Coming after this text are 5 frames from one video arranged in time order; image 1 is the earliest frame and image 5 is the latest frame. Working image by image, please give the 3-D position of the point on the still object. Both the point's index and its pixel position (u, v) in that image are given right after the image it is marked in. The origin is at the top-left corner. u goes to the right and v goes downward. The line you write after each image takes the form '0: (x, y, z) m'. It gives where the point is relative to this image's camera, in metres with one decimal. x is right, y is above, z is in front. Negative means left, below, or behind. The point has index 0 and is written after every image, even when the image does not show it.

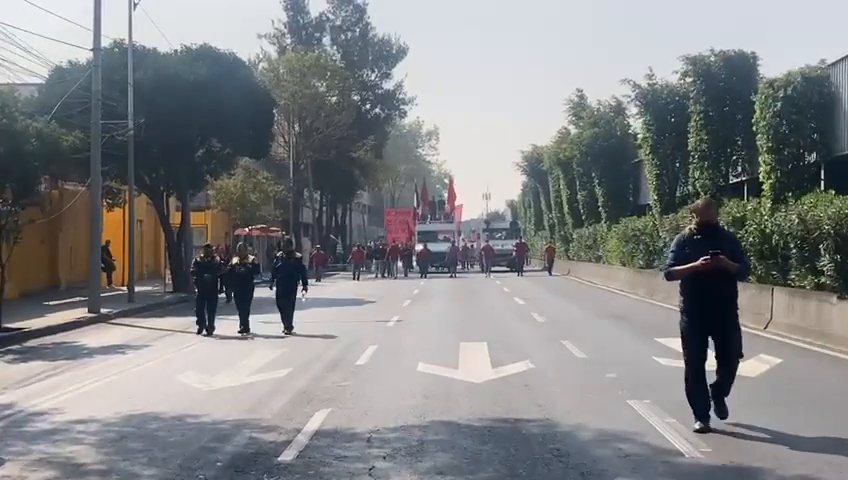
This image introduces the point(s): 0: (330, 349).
0: (-1.6, -1.9, +19.2) m
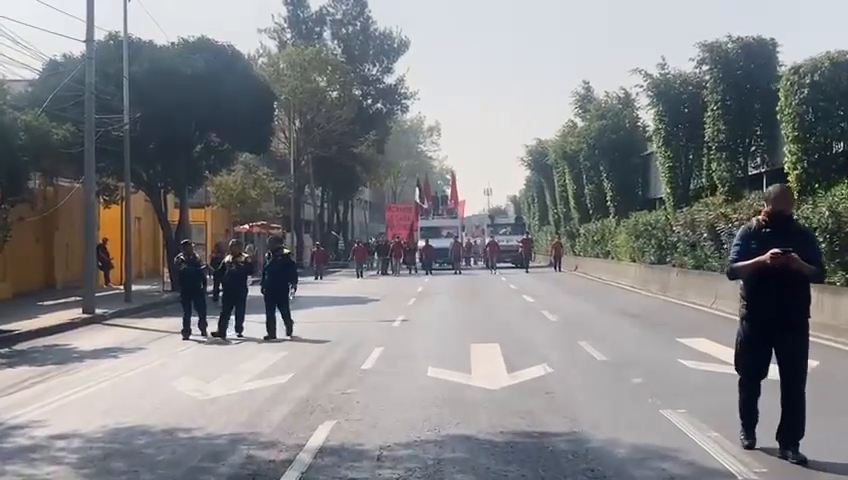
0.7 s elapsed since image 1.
0: (-1.5, -1.8, +18.1) m
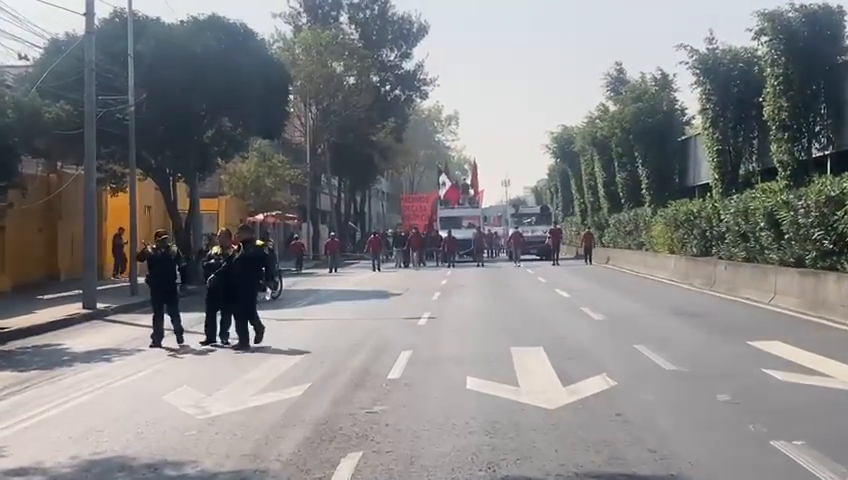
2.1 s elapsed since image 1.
0: (-1.0, -1.7, +15.9) m
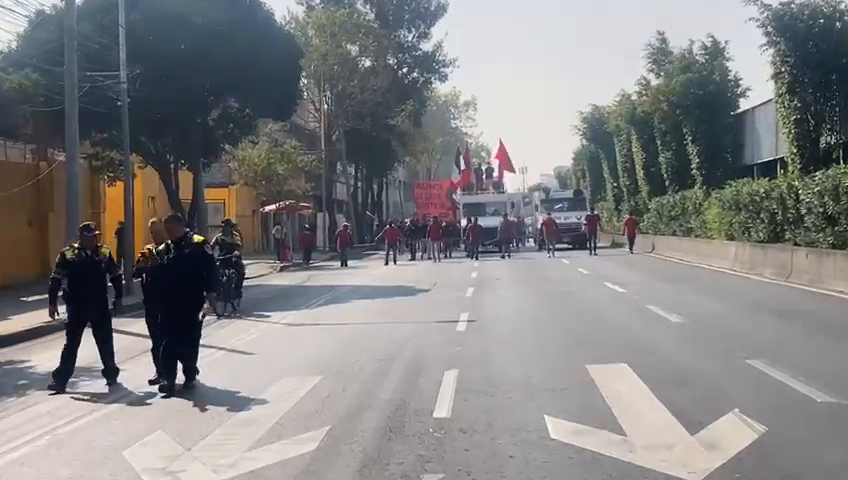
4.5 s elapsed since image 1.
0: (-0.4, -1.5, +12.2) m
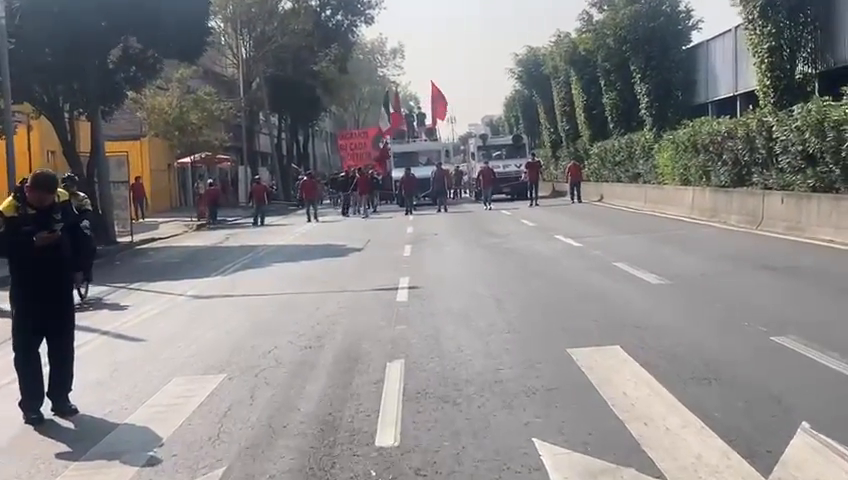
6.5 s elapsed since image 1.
0: (-0.9, -1.2, +9.1) m
